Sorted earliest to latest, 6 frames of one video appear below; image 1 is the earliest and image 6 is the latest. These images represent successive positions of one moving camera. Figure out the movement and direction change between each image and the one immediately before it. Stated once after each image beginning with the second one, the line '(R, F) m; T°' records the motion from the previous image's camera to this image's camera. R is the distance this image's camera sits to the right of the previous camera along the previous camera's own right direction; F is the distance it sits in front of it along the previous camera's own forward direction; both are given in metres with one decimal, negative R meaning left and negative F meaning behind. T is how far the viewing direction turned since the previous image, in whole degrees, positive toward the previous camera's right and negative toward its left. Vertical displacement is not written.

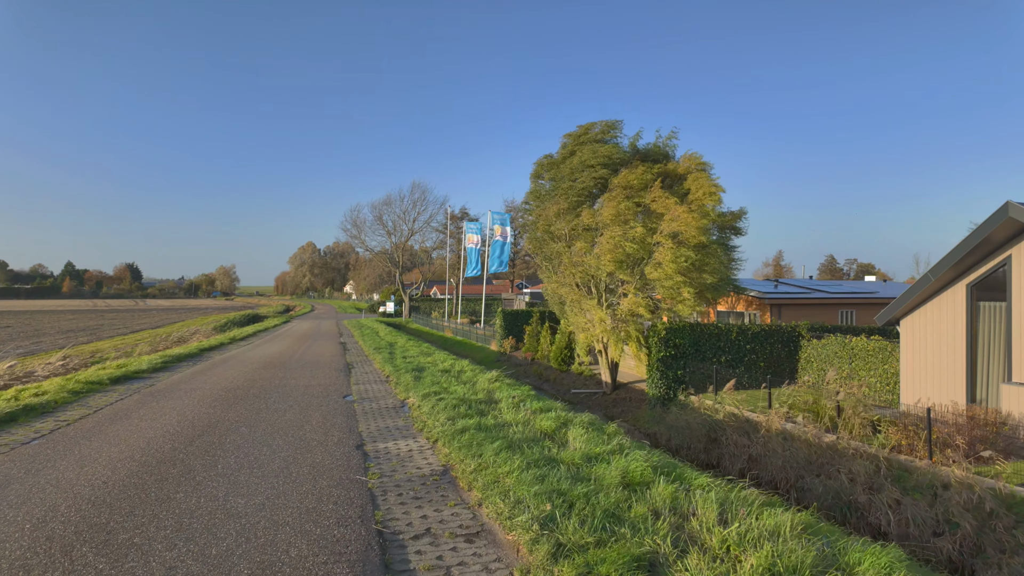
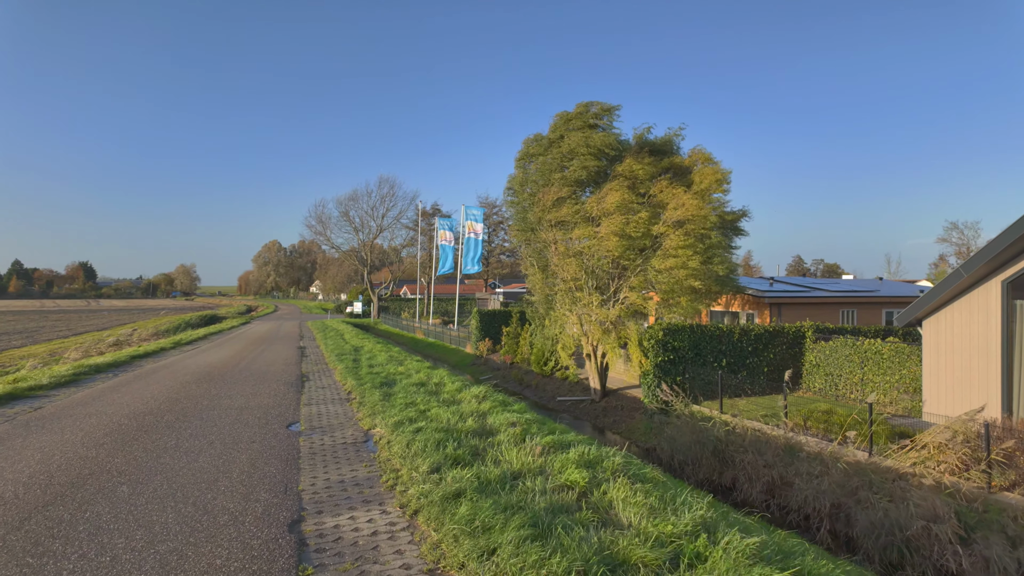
(-0.3, +1.4) m; +3°
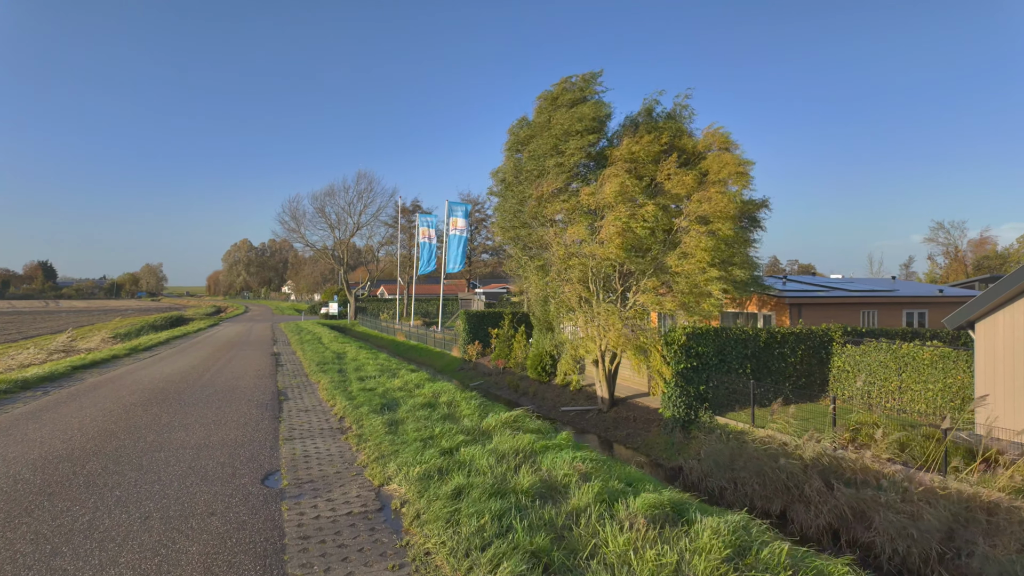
(-0.6, +1.3) m; +3°
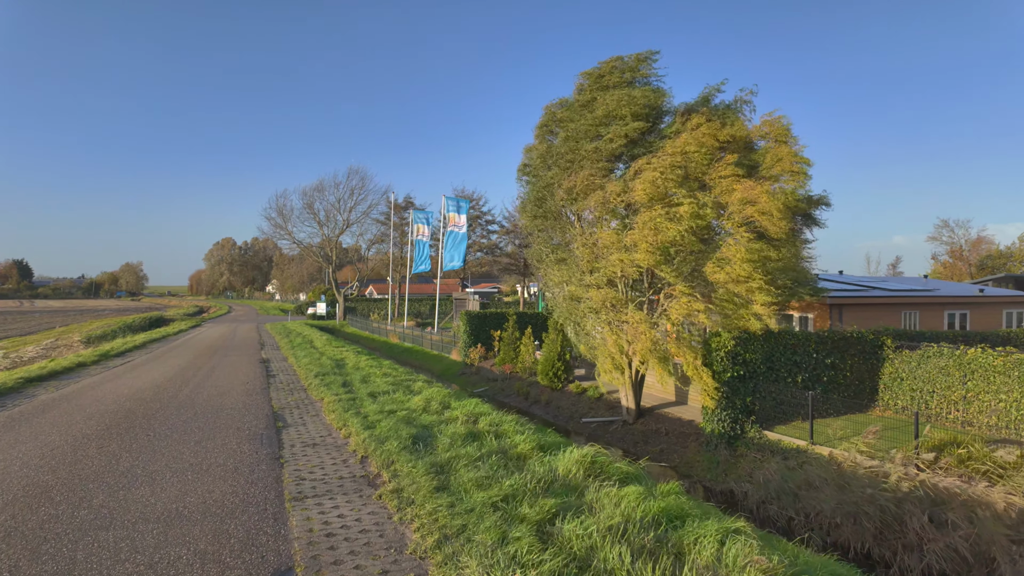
(-0.7, +1.2) m; +1°
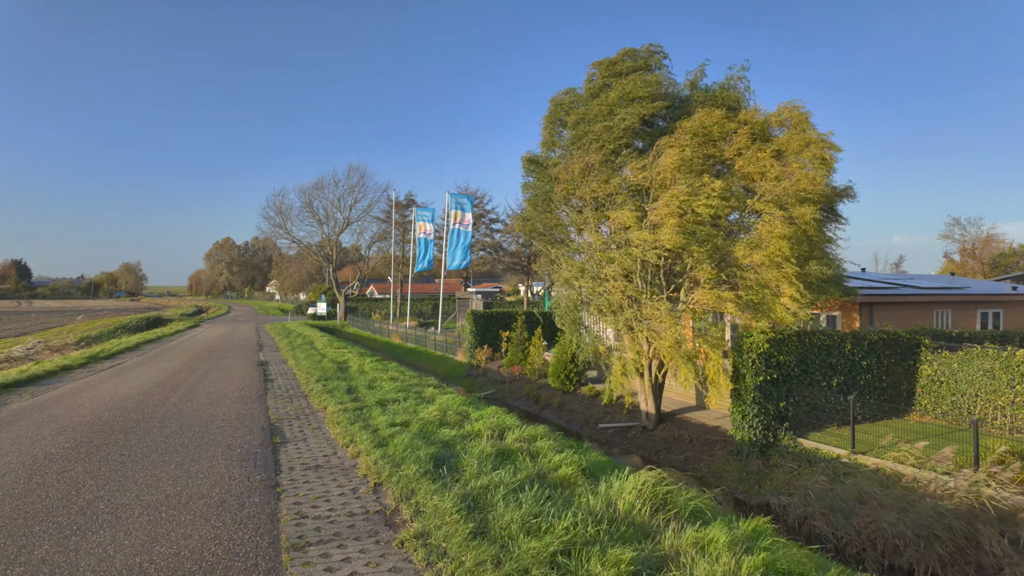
(-0.3, +0.6) m; 0°
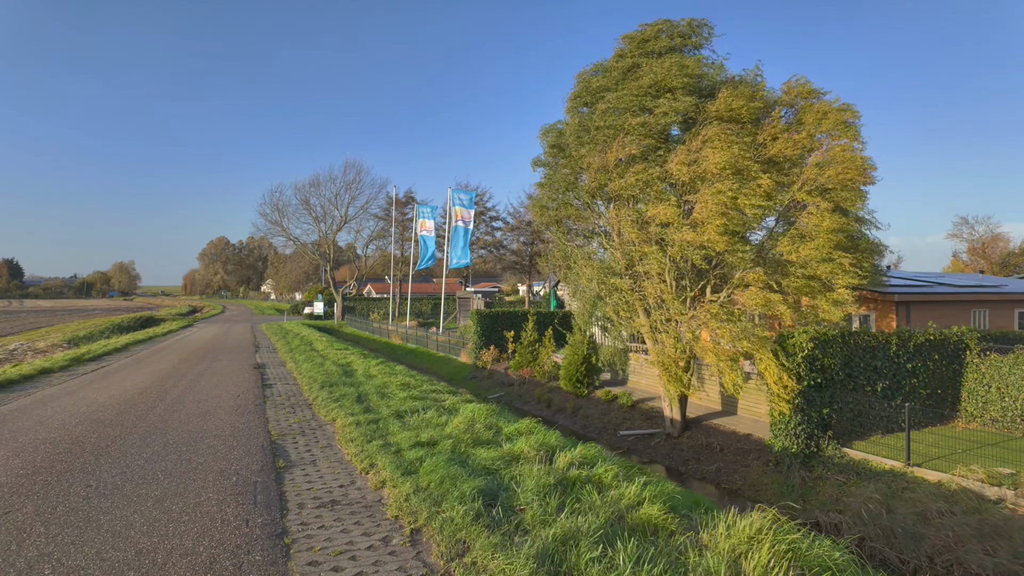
(-0.4, +0.7) m; 0°
